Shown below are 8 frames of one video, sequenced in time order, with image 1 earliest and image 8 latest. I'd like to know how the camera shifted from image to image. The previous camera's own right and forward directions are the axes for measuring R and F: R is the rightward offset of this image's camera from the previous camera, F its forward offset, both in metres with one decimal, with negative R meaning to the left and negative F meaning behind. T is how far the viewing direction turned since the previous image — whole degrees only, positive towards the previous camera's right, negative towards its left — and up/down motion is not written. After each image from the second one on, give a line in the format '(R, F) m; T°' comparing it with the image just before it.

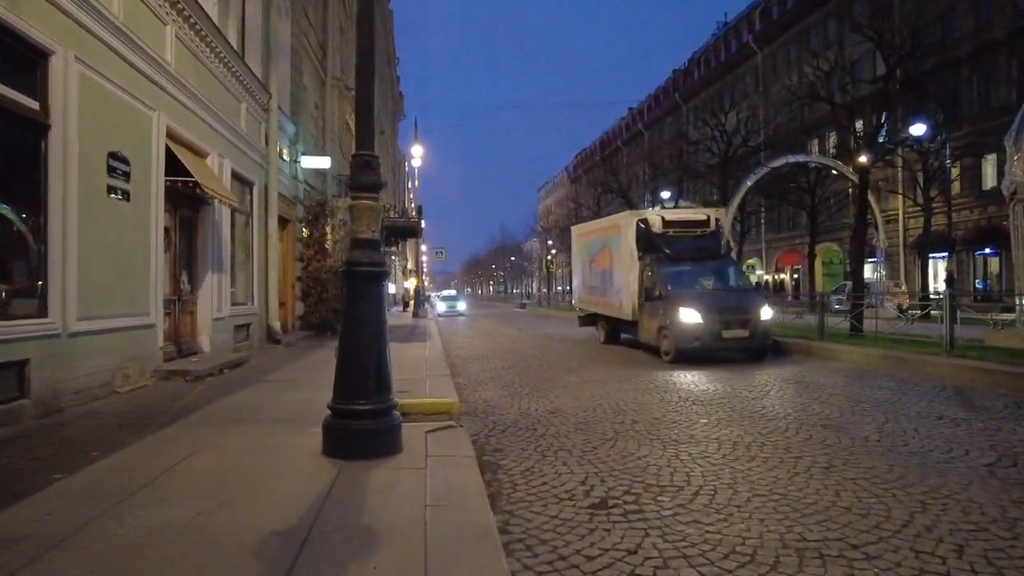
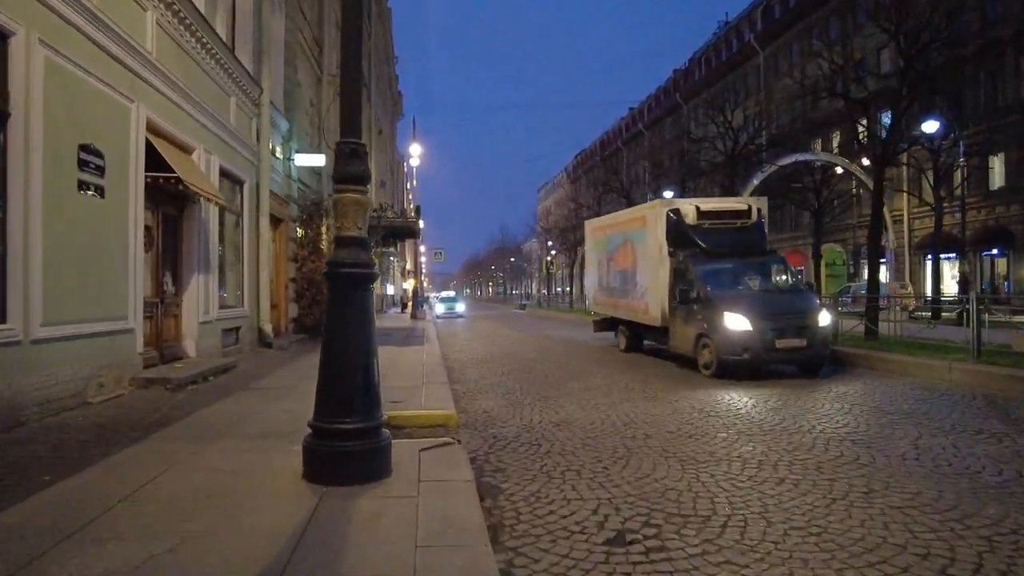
(0.0, +0.6) m; 0°
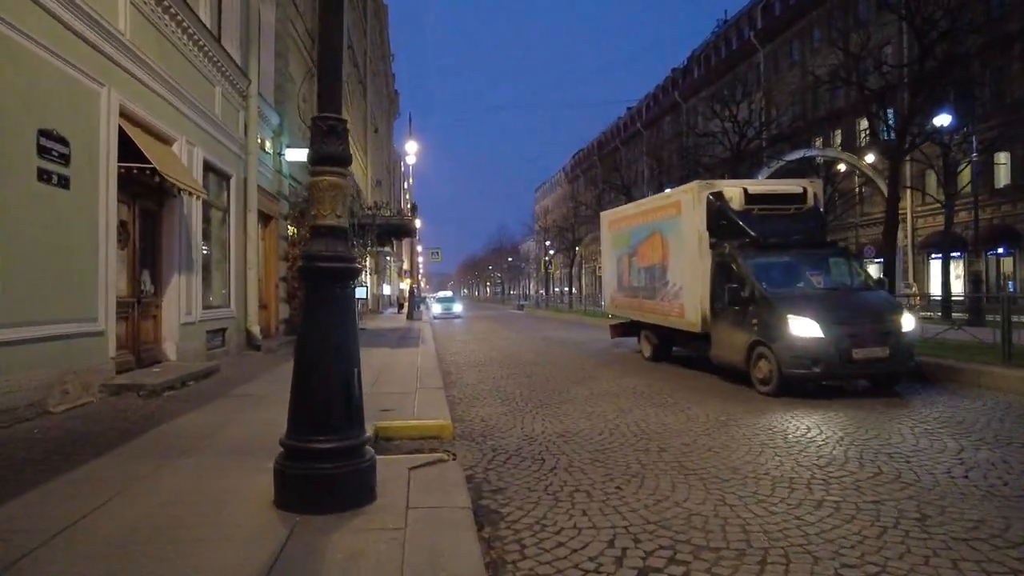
(0.0, +0.7) m; 0°
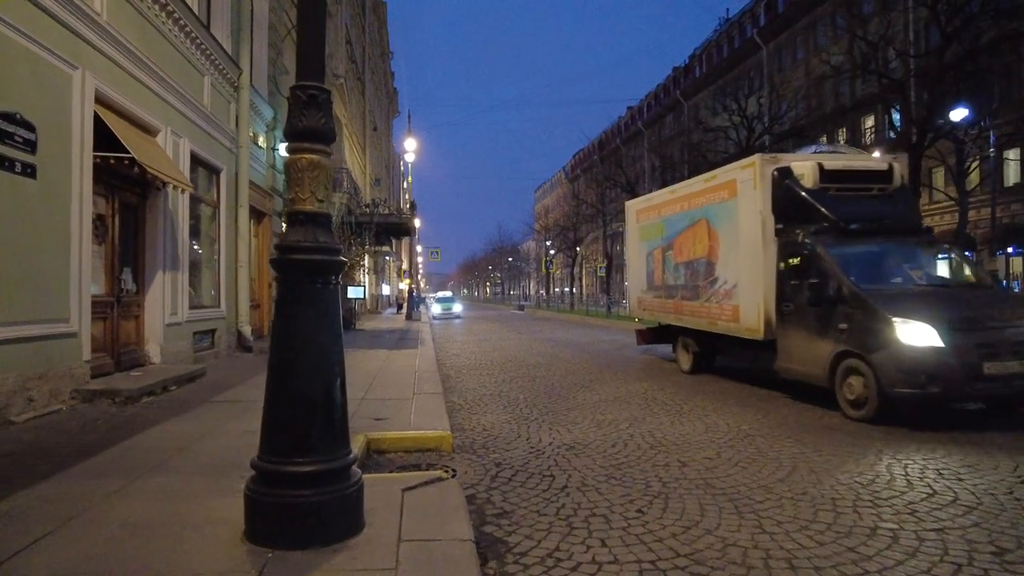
(-0.1, +0.6) m; 0°
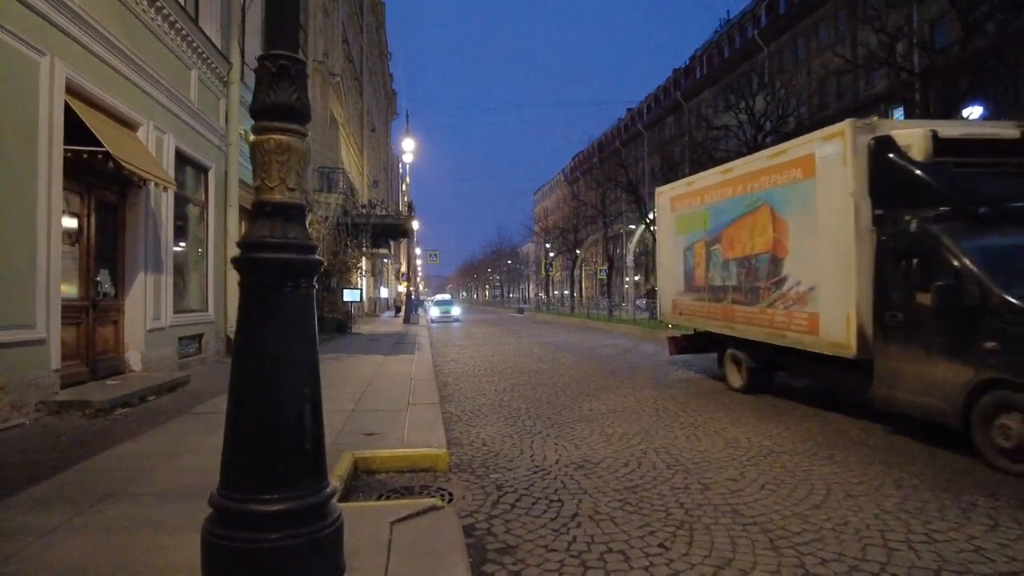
(0.0, +0.6) m; 0°
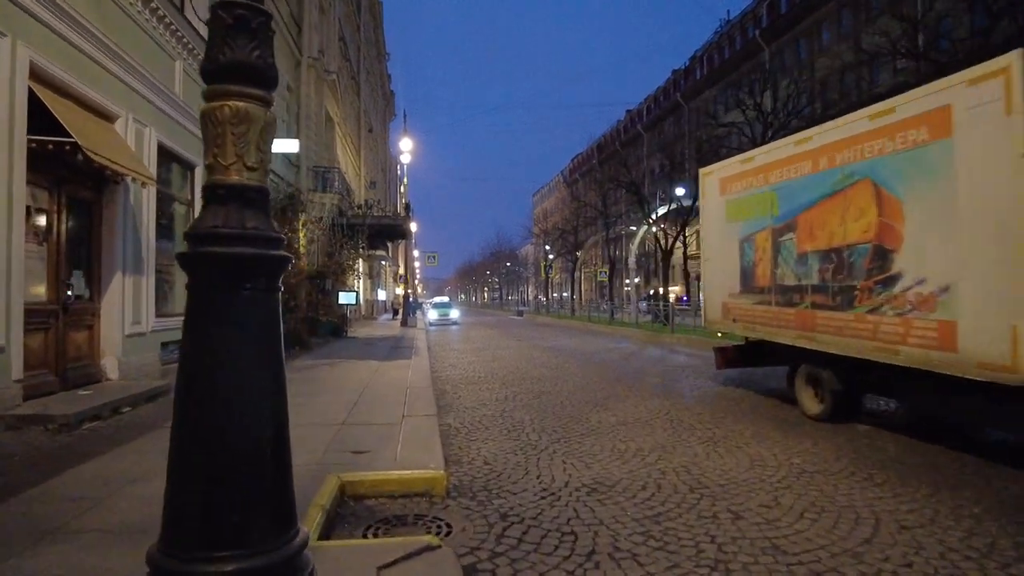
(-0.1, +0.6) m; 0°
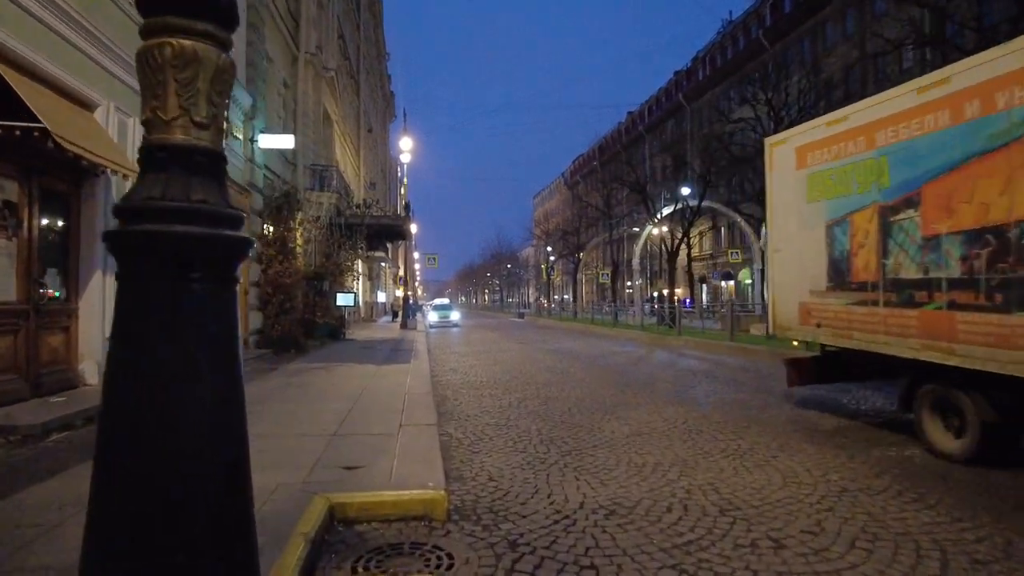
(-0.1, +0.6) m; 0°
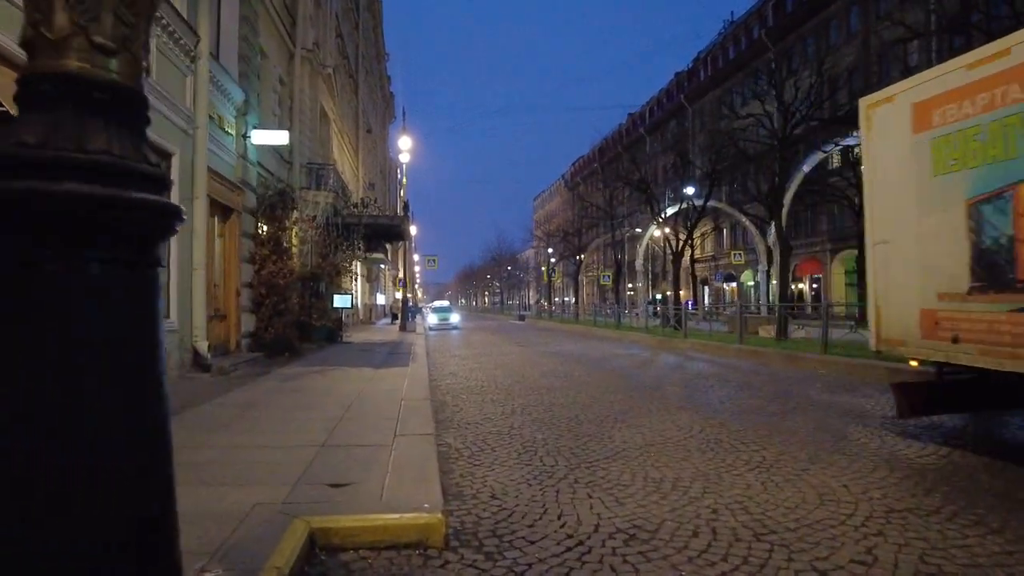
(0.0, +0.6) m; 0°
